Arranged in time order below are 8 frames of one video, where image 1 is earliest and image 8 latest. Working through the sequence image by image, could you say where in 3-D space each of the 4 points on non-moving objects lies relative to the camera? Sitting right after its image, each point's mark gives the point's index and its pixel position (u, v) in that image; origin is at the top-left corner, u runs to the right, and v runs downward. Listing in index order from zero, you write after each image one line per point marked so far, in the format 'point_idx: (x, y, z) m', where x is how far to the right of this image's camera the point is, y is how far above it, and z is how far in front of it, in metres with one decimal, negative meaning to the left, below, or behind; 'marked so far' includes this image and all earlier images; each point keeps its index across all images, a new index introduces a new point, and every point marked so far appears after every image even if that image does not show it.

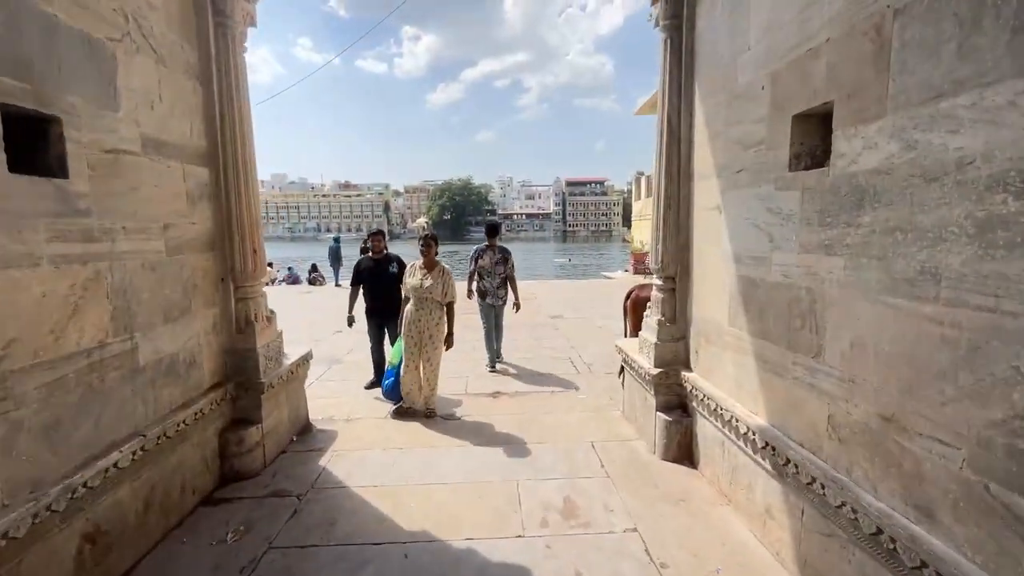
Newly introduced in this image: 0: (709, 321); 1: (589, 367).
0: (+1.4, -0.2, +3.5) m
1: (+1.0, -1.0, +6.5) m
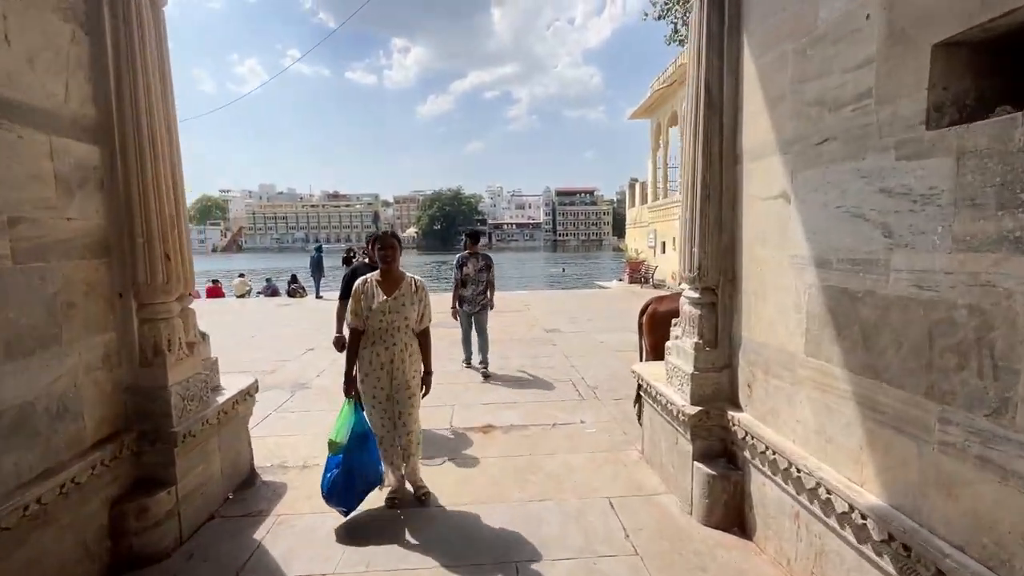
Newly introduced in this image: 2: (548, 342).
0: (+1.4, -0.3, +2.6) m
1: (+0.9, -1.1, +5.6) m
2: (+0.7, -0.9, +7.9) m
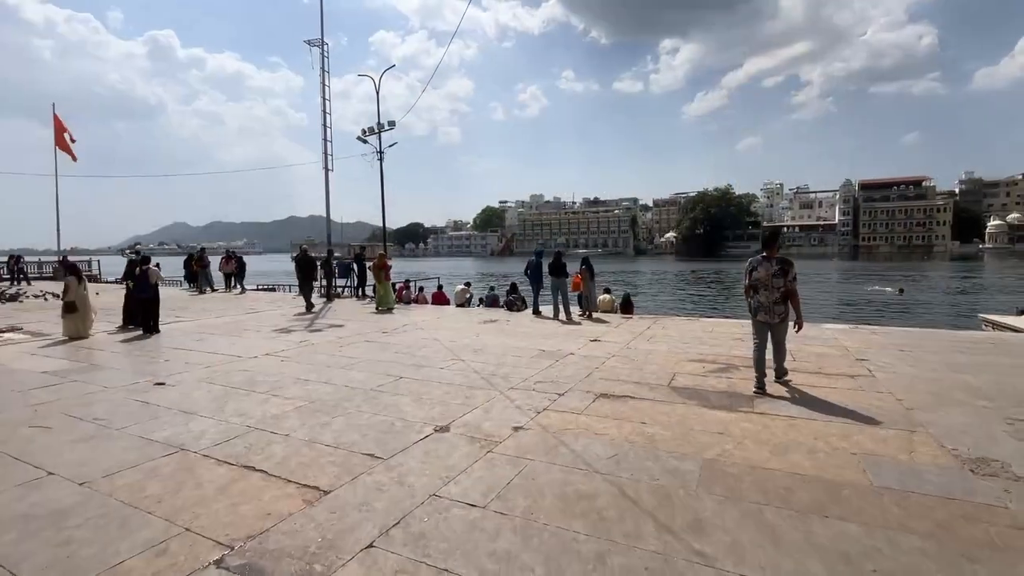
0: (+1.4, -0.4, +1.1) m
1: (+1.4, -1.2, +4.1) m
2: (+1.5, -1.1, +6.5) m
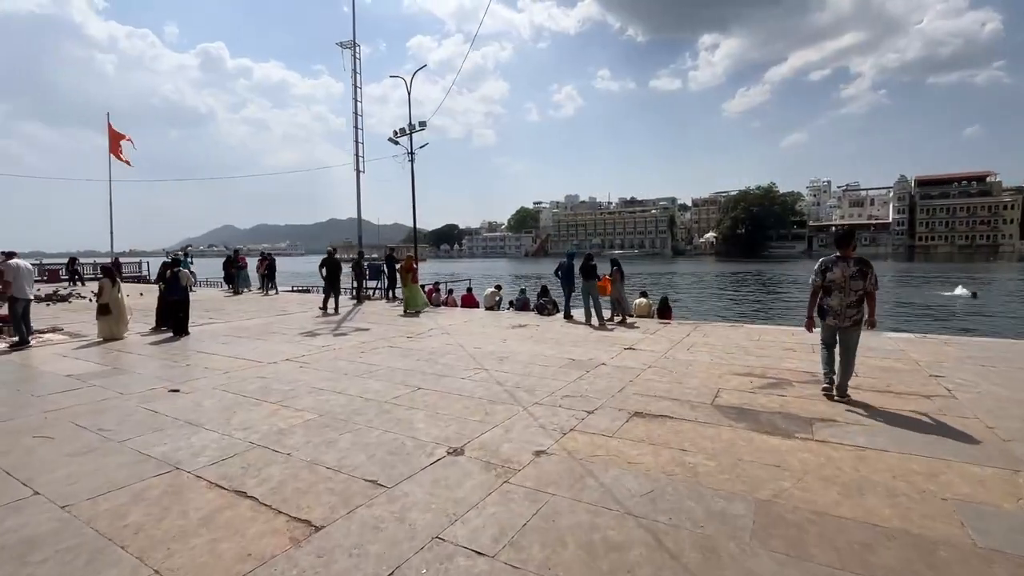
0: (+1.3, -0.5, +0.6) m
1: (+1.5, -1.3, +3.6) m
2: (+1.8, -1.1, +5.9) m
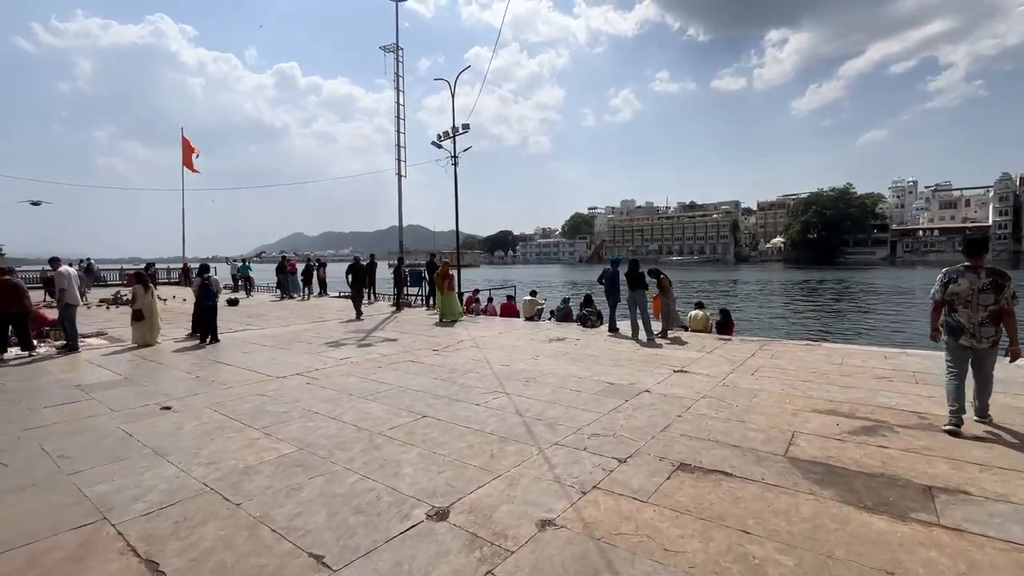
0: (+1.0, -0.6, -0.4) m
1: (+1.5, -1.4, +2.5) m
2: (+2.1, -1.3, +4.8) m
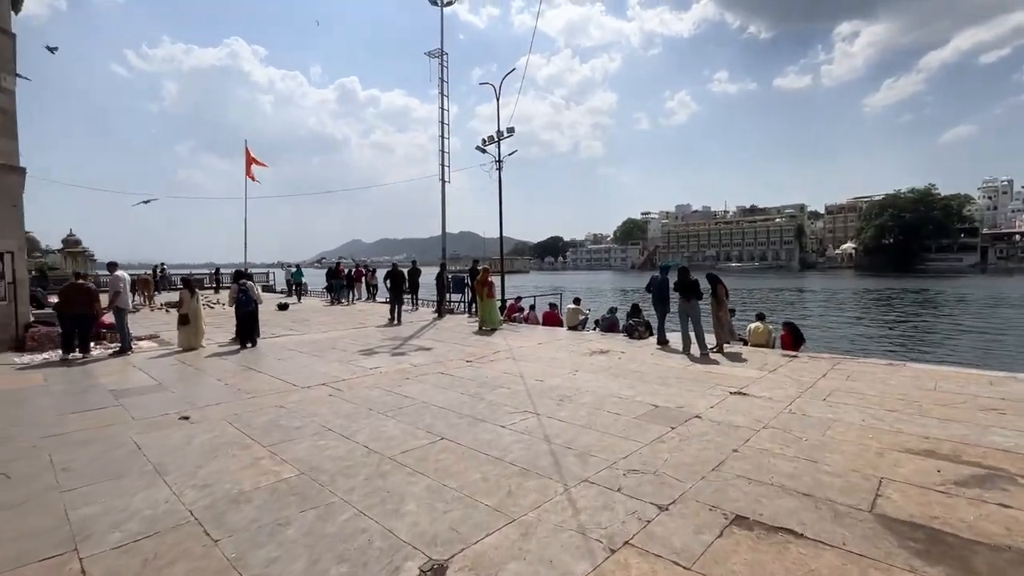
0: (+0.7, -0.6, -1.0) m
1: (+1.4, -1.5, +1.8) m
2: (+2.3, -1.4, +4.0) m
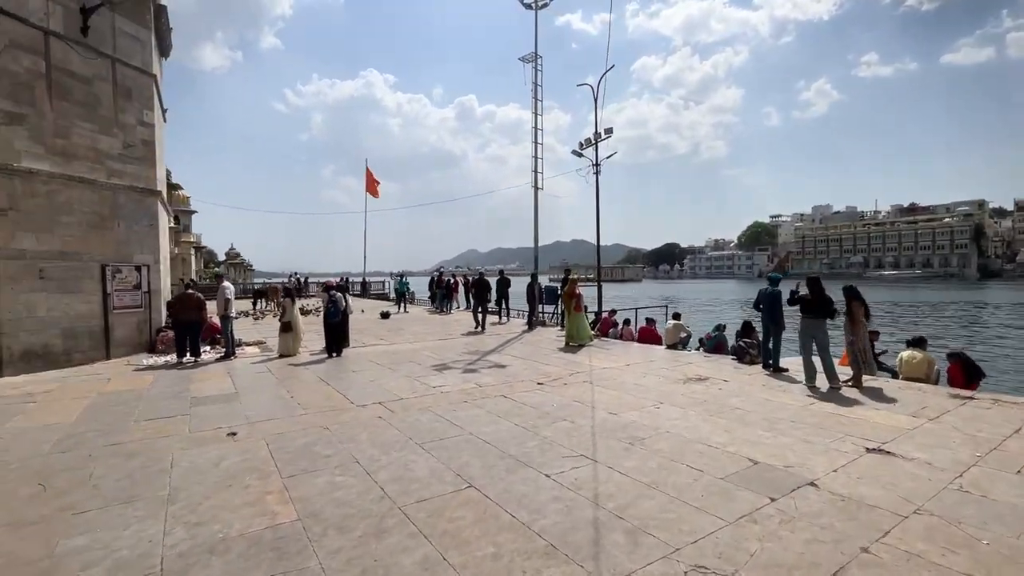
0: (-0.3, -0.7, -1.9) m
1: (+1.1, -1.6, +0.7) m
2: (+2.4, -1.5, +2.7) m
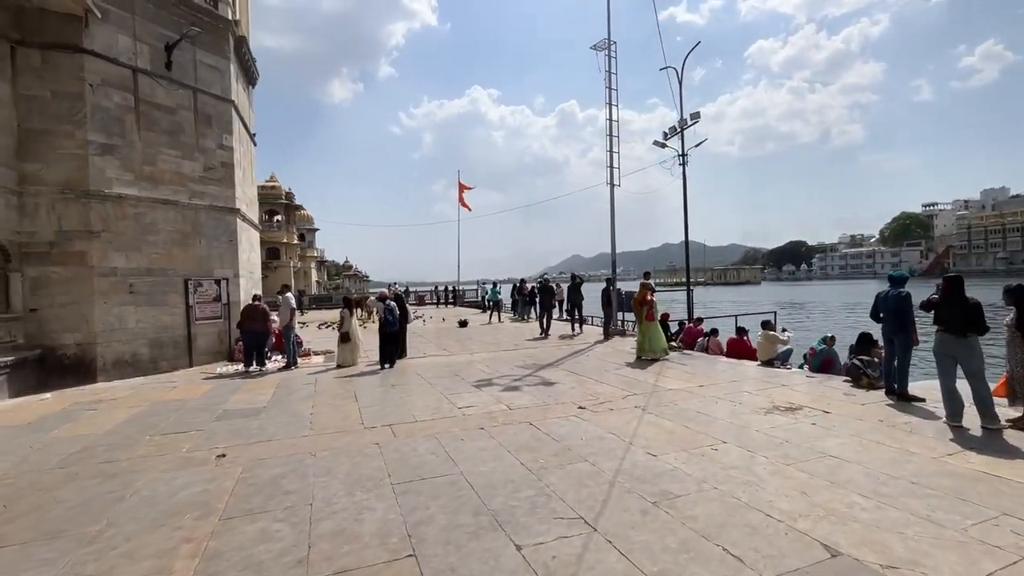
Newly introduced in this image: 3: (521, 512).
0: (-1.8, -0.7, -2.5) m
1: (+0.2, -1.6, -0.4) m
2: (+1.9, -1.5, +1.3) m
3: (+0.1, -1.6, +3.4) m
